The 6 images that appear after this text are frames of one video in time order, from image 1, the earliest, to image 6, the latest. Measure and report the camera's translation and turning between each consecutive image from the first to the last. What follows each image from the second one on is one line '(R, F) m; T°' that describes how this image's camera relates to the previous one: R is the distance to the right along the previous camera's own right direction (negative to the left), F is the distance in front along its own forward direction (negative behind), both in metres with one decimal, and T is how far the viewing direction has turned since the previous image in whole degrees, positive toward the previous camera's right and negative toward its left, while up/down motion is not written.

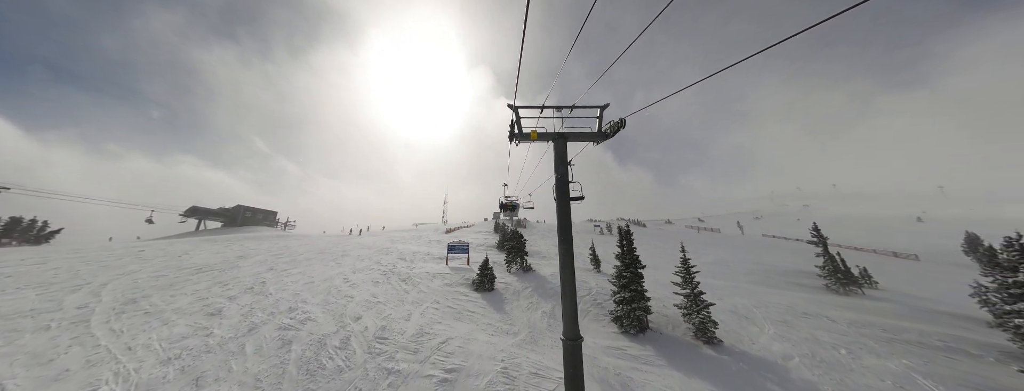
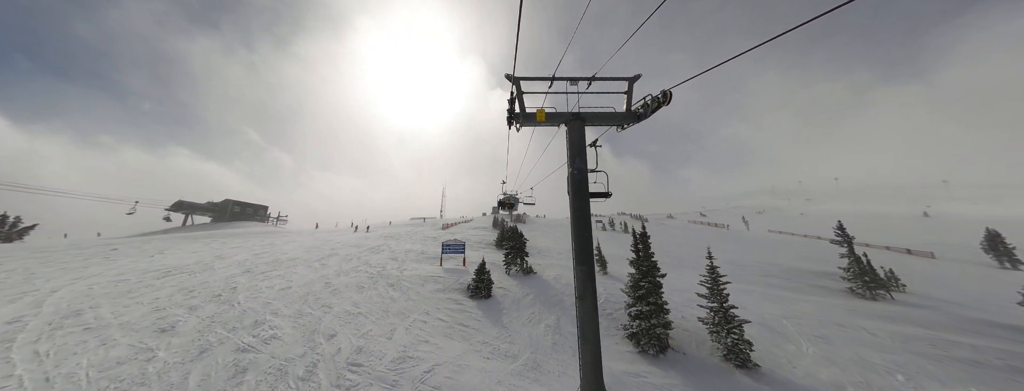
(0.0, +1.9) m; 0°
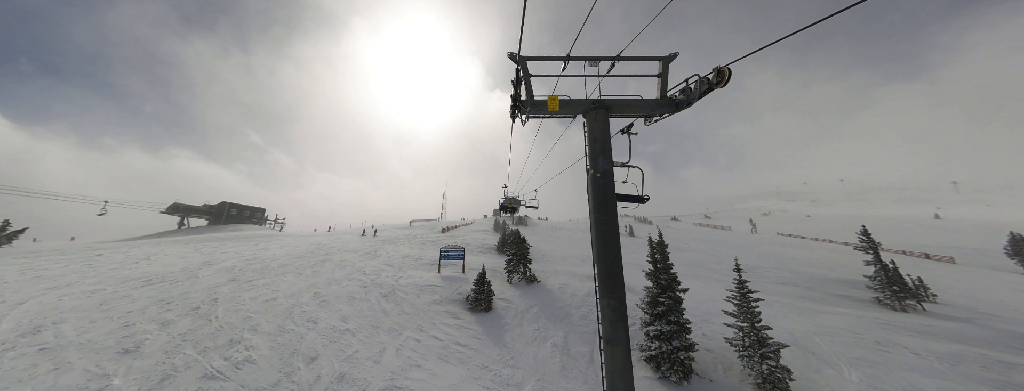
(-0.1, +1.2) m; 0°
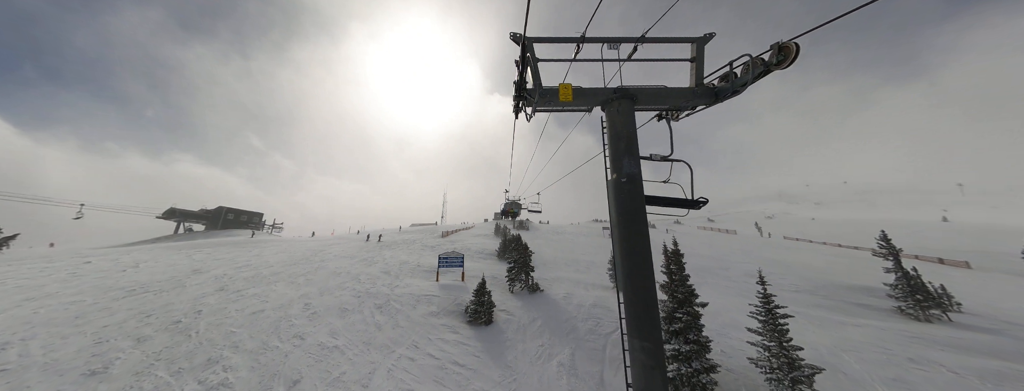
(0.0, +0.8) m; 0°
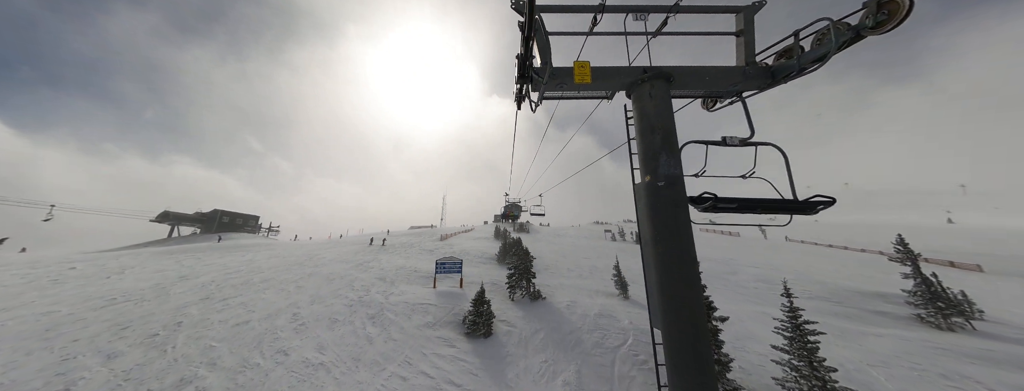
(0.0, +0.8) m; 0°
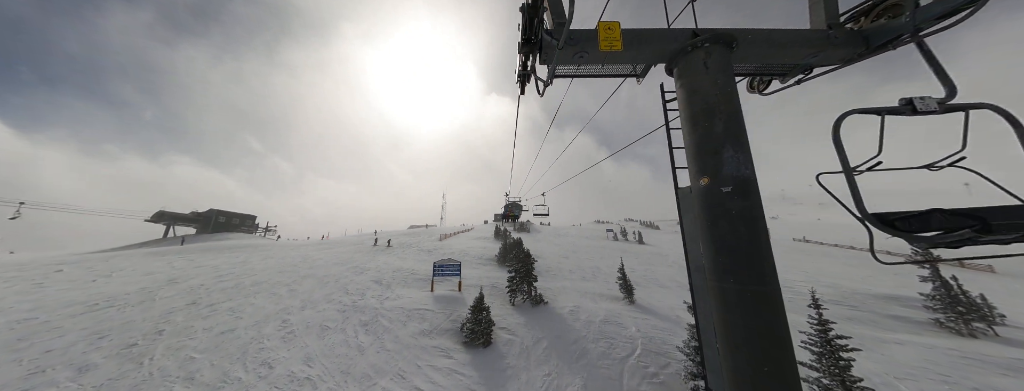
(0.0, +0.7) m; 0°
